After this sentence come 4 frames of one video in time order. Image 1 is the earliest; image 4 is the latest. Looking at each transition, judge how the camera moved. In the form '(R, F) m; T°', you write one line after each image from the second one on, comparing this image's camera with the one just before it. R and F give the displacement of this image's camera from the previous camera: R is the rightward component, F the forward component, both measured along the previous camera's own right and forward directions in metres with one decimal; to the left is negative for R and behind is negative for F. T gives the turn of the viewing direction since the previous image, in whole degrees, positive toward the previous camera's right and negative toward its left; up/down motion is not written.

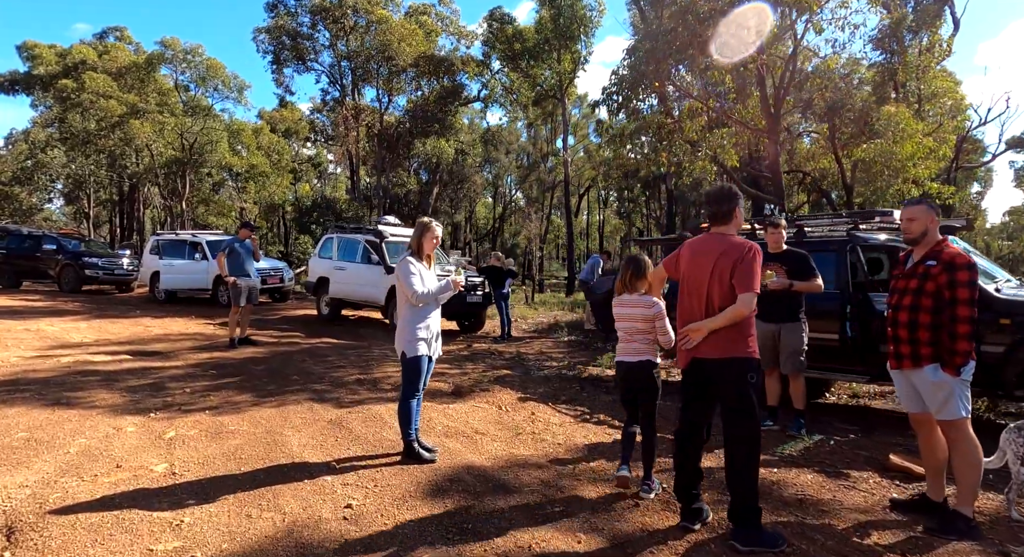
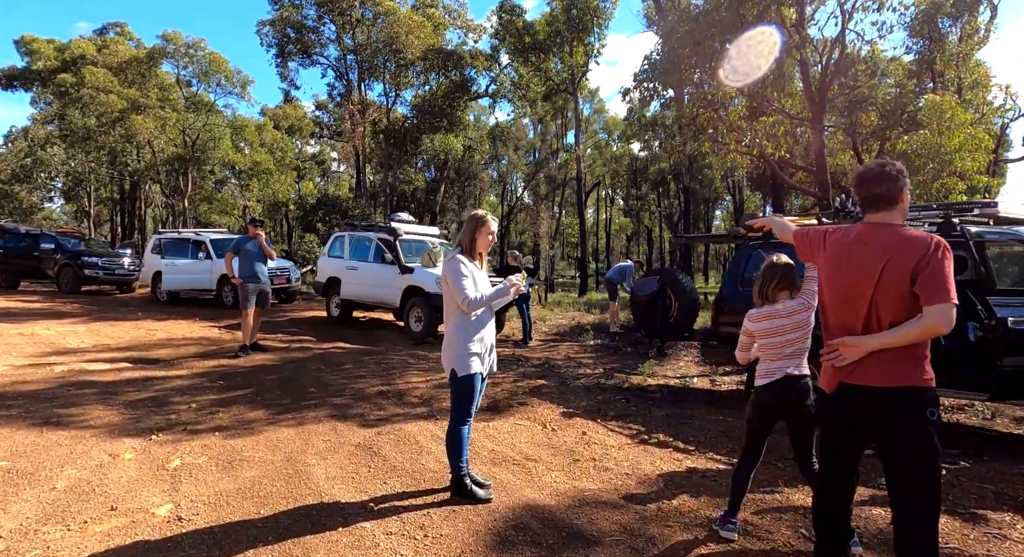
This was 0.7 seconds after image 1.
(-0.4, +0.6) m; 0°
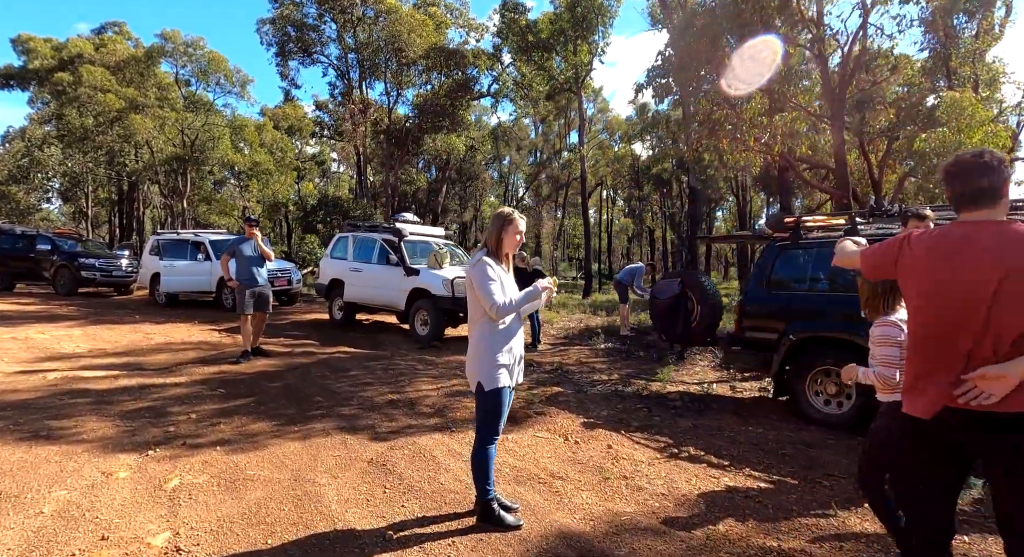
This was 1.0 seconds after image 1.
(-0.2, +0.3) m; 0°
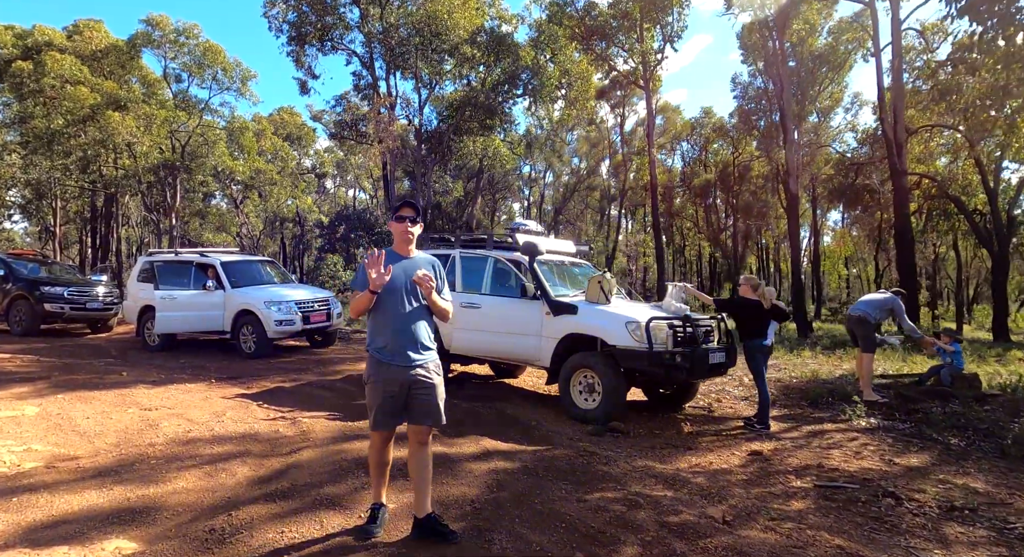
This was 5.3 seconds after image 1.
(-2.7, +3.8) m; +2°
